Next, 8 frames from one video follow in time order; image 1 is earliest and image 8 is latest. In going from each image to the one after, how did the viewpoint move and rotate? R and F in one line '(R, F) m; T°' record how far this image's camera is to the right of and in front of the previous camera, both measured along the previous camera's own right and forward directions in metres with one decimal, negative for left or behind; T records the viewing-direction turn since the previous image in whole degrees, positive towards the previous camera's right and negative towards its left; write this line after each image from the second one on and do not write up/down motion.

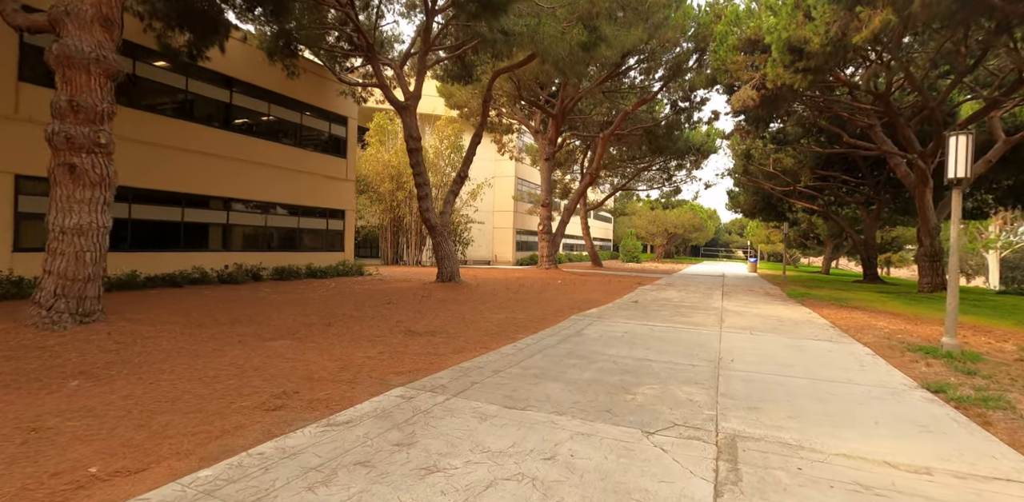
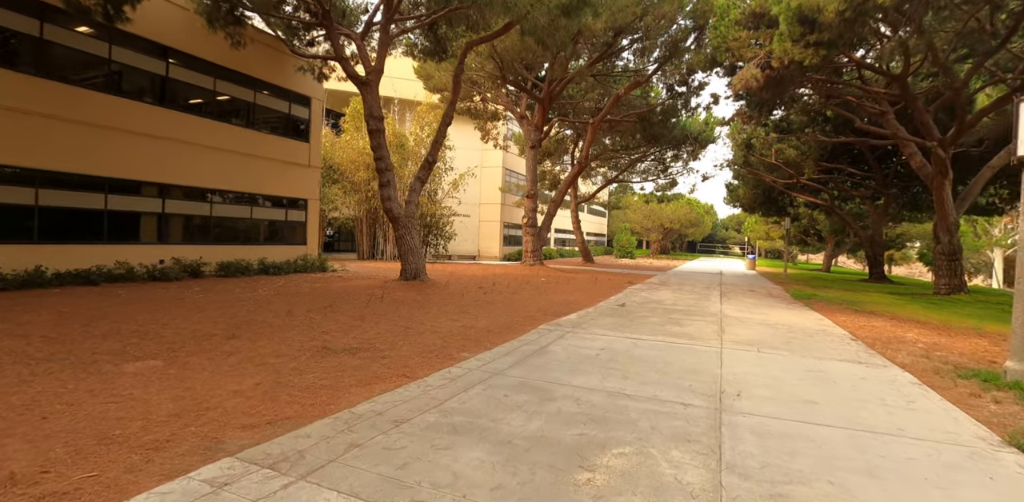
(+0.6, +1.6) m; 0°
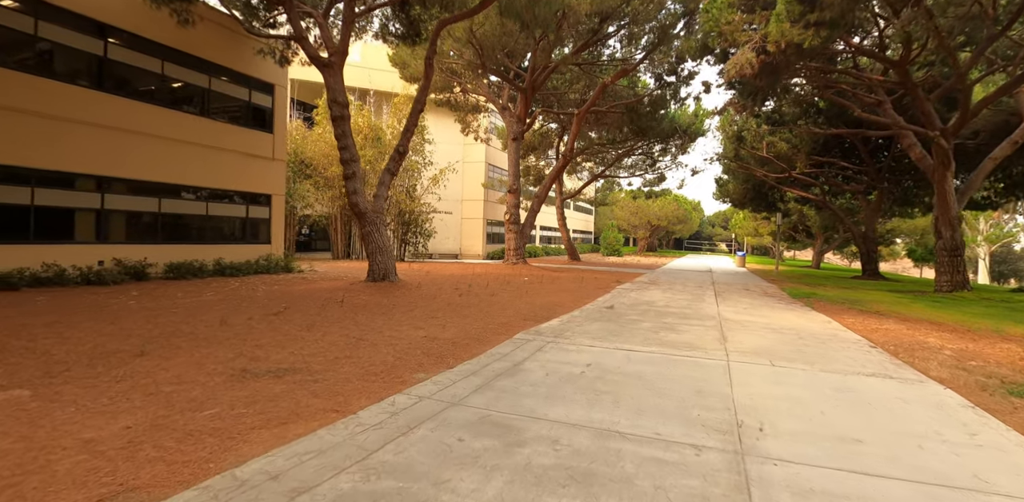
(+0.2, +1.1) m; +1°
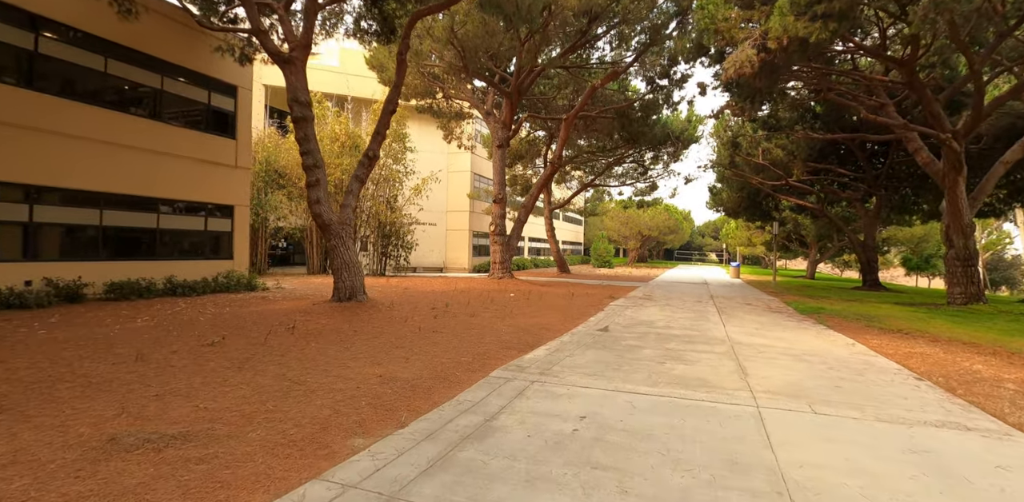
(+0.2, +1.2) m; +1°
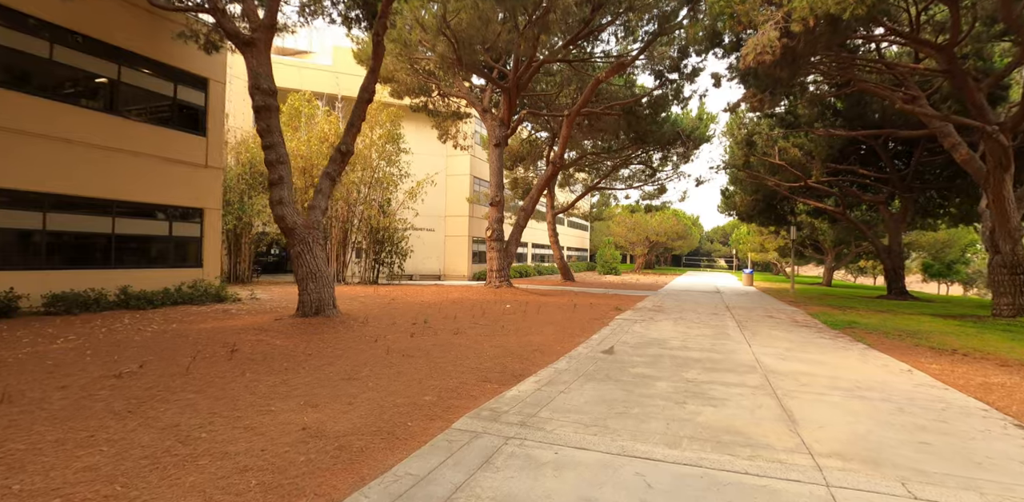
(+0.3, +1.3) m; -1°
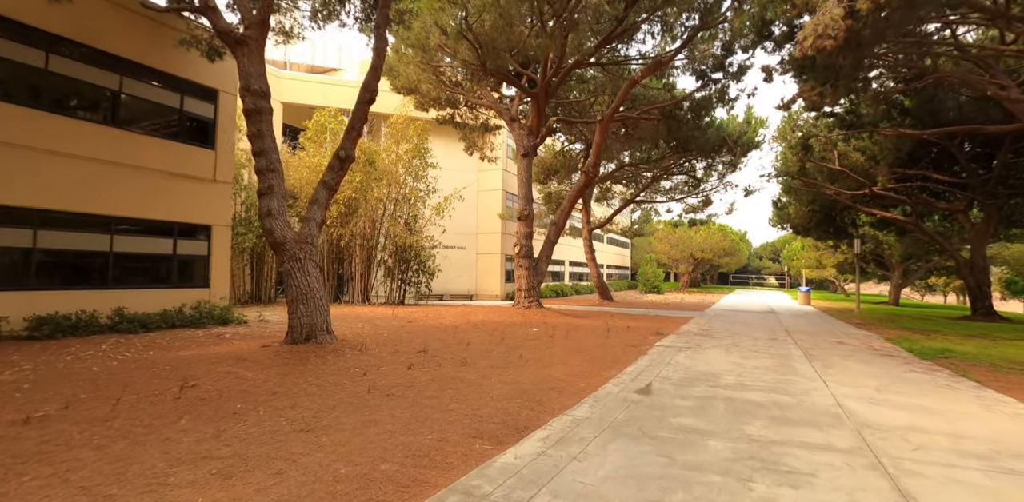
(+0.3, +1.3) m; -5°
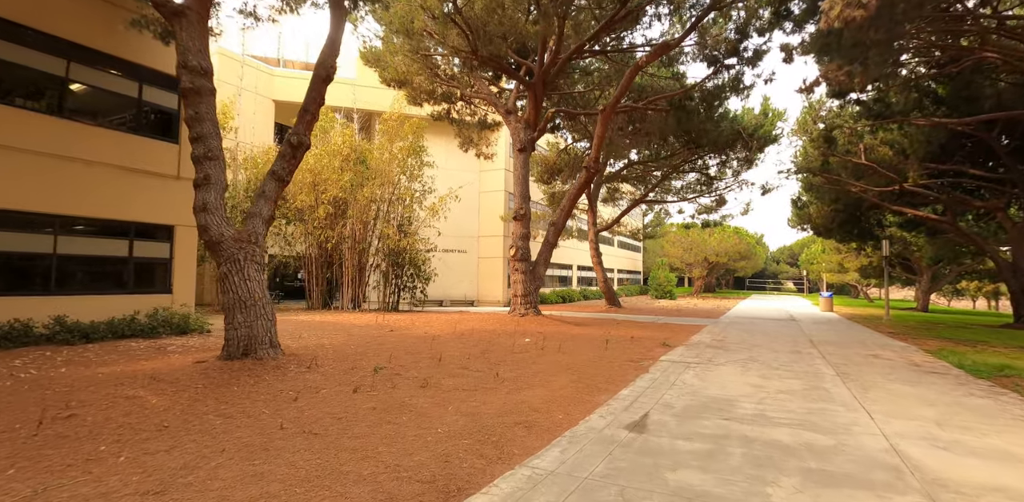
(+0.5, +1.2) m; -2°
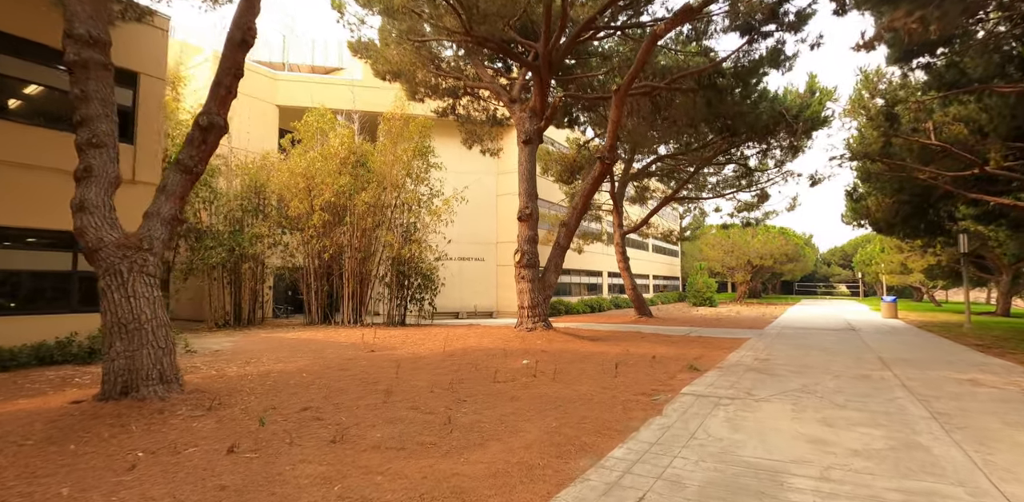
(+0.8, +1.8) m; -4°
